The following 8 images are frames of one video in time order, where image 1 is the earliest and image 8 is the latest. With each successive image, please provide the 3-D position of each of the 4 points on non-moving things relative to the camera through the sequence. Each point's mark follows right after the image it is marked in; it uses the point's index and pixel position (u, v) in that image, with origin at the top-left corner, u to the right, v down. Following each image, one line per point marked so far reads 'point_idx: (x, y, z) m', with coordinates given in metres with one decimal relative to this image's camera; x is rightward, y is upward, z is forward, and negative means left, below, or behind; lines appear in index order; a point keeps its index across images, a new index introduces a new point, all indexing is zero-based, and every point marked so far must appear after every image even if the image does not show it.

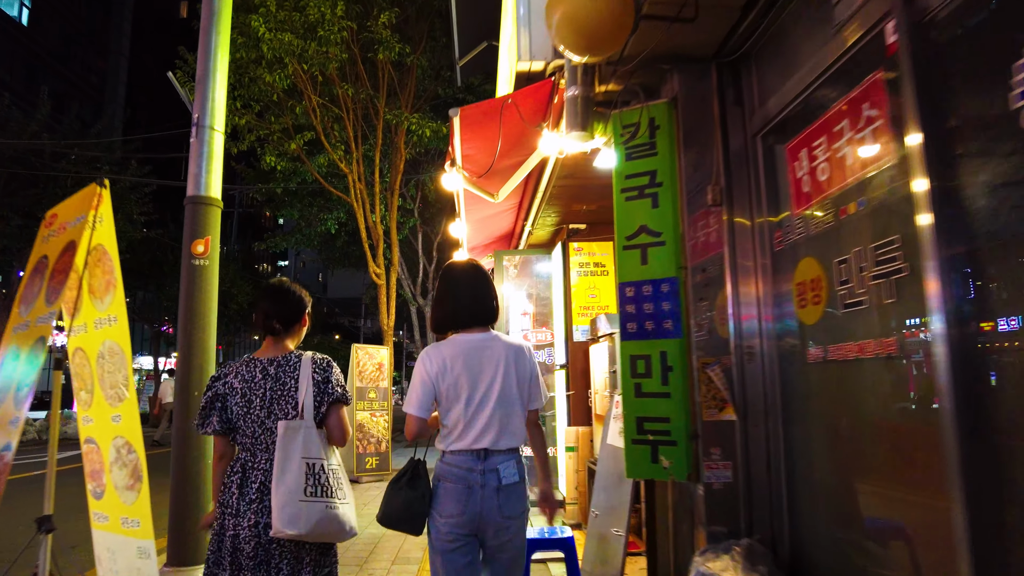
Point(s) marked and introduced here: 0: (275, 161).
0: (-4.4, +2.3, +12.2) m
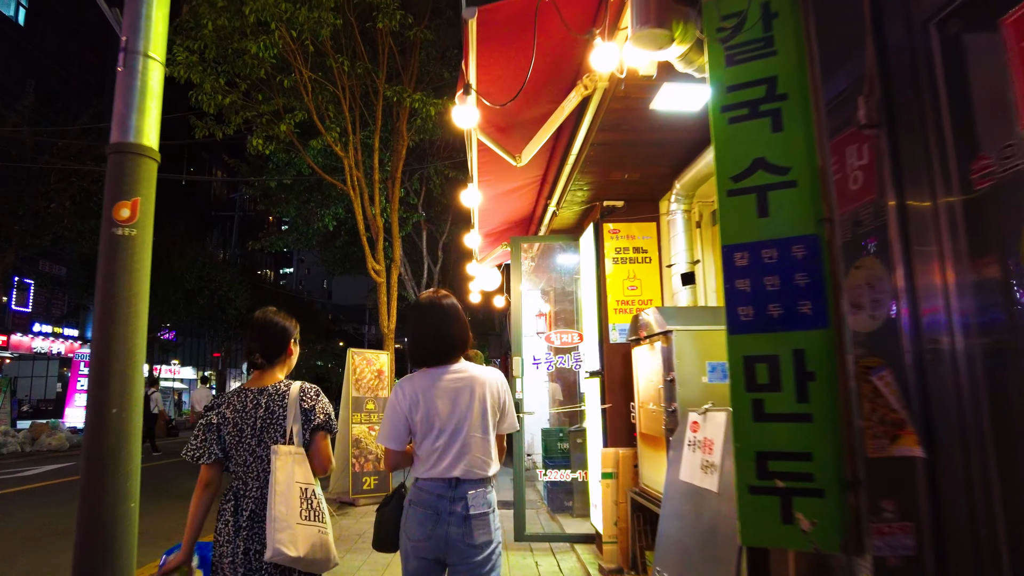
0: (-4.2, +2.4, +10.9) m
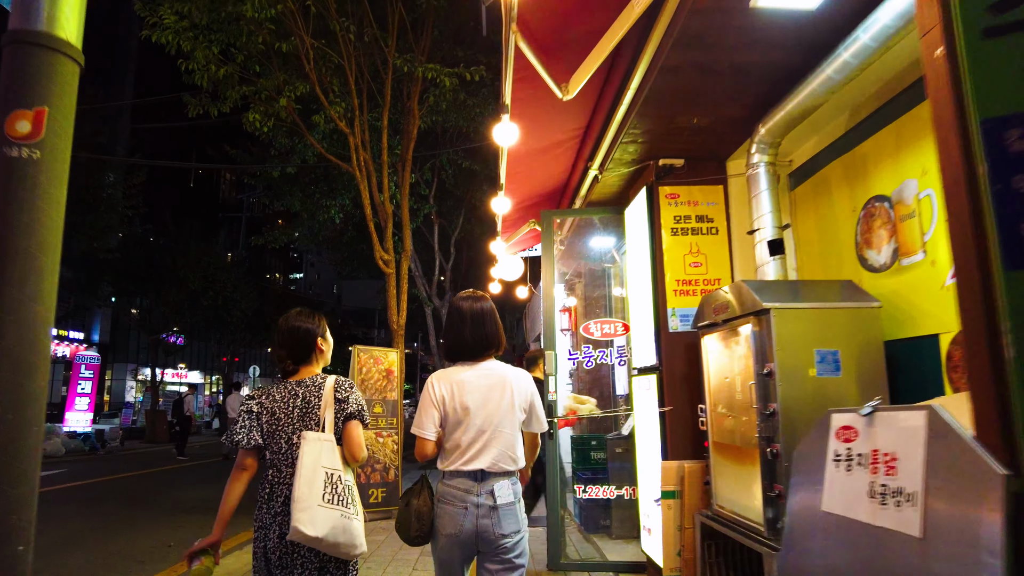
0: (-3.8, +2.5, +10.0) m
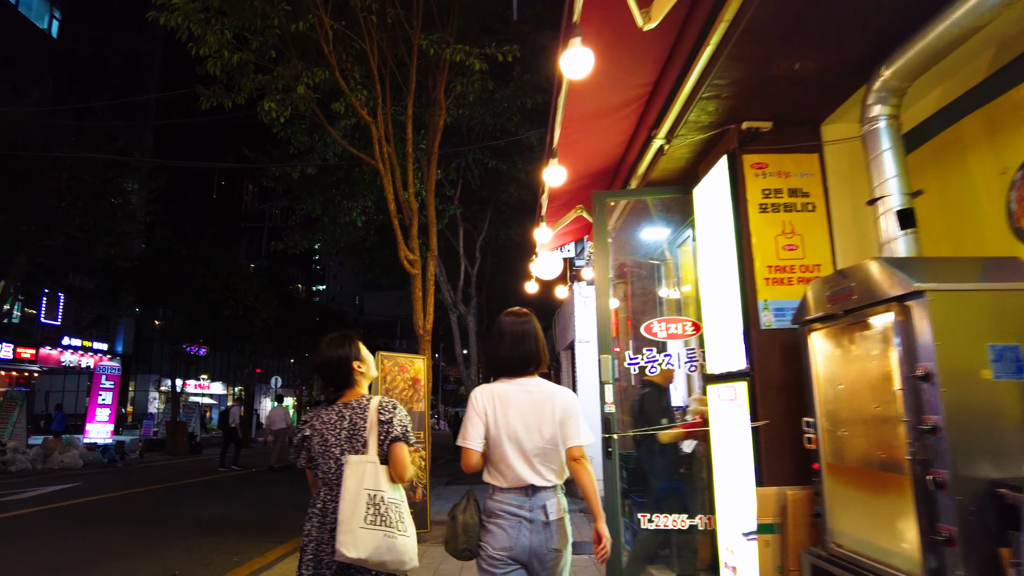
0: (-3.3, +2.5, +9.3) m
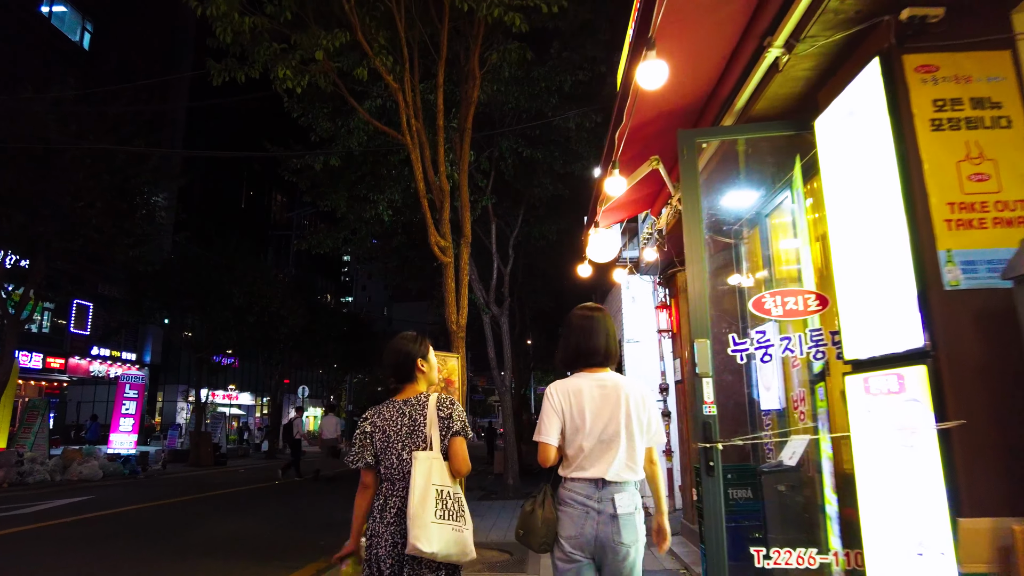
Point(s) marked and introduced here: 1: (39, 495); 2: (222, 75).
0: (-2.8, +2.6, +8.3) m
1: (-11.8, -5.2, +16.5) m
2: (-3.9, +2.9, +8.9) m
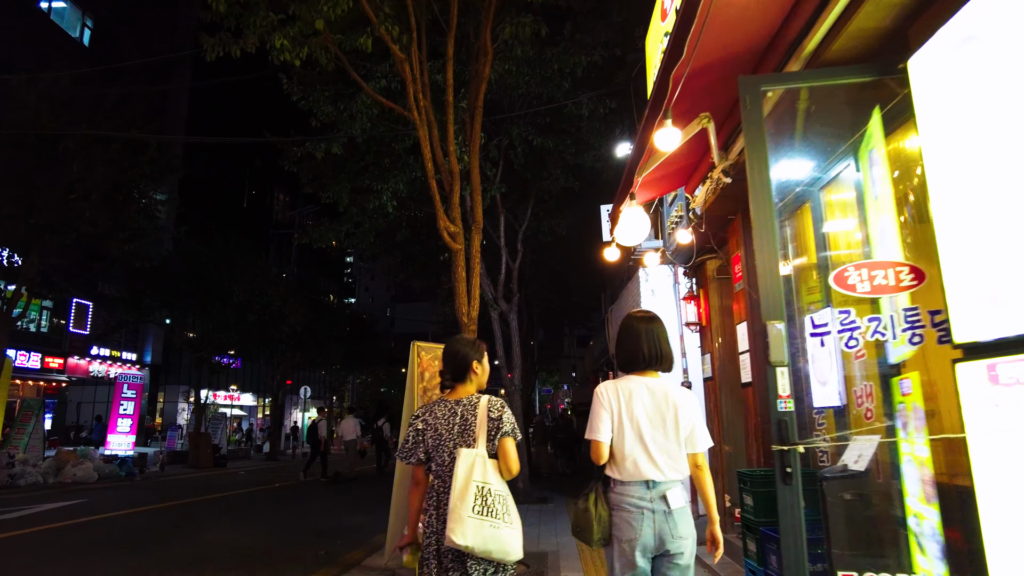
0: (-2.6, +2.7, +7.7) m
1: (-11.6, -5.1, +15.9) m
2: (-3.7, +3.0, +8.3) m
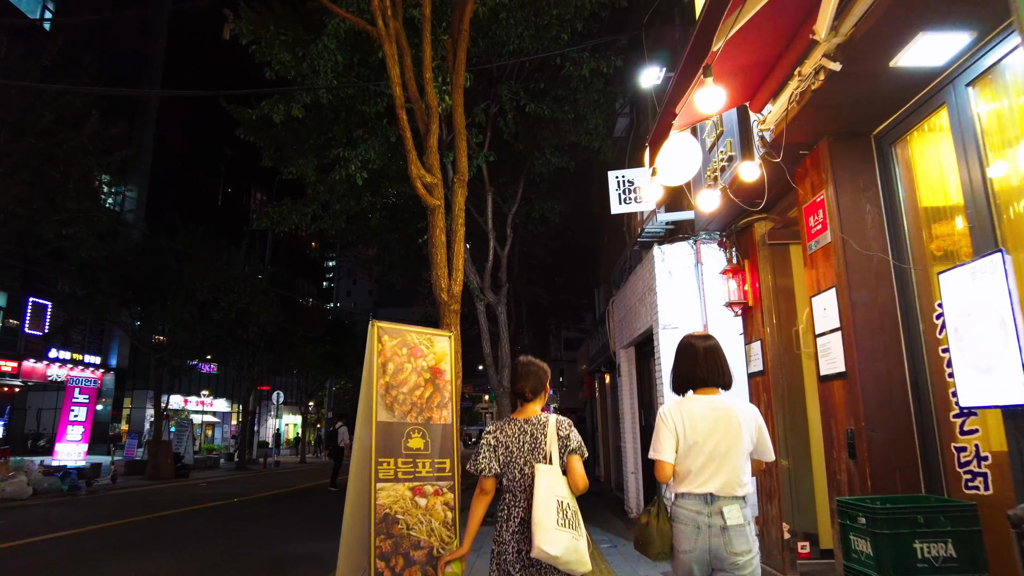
0: (-2.6, +3.0, +6.0) m
1: (-11.9, -4.8, +13.8) m
2: (-3.8, +3.3, +6.5) m
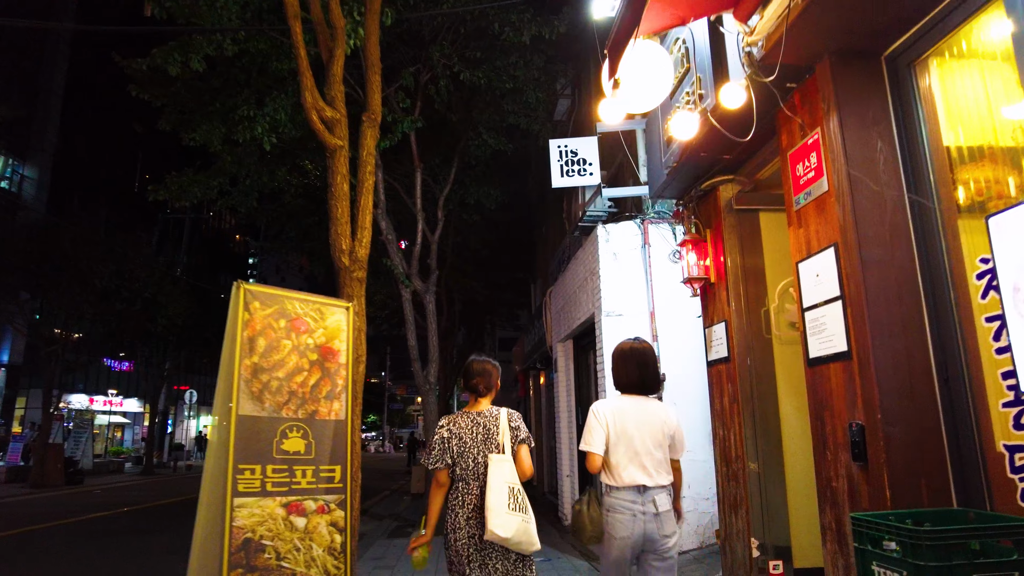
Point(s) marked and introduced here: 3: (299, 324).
0: (-3.2, +3.3, +4.6) m
1: (-13.3, -4.4, +11.5) m
2: (-4.4, +3.7, +5.1) m
3: (-1.2, -0.2, +3.9) m
